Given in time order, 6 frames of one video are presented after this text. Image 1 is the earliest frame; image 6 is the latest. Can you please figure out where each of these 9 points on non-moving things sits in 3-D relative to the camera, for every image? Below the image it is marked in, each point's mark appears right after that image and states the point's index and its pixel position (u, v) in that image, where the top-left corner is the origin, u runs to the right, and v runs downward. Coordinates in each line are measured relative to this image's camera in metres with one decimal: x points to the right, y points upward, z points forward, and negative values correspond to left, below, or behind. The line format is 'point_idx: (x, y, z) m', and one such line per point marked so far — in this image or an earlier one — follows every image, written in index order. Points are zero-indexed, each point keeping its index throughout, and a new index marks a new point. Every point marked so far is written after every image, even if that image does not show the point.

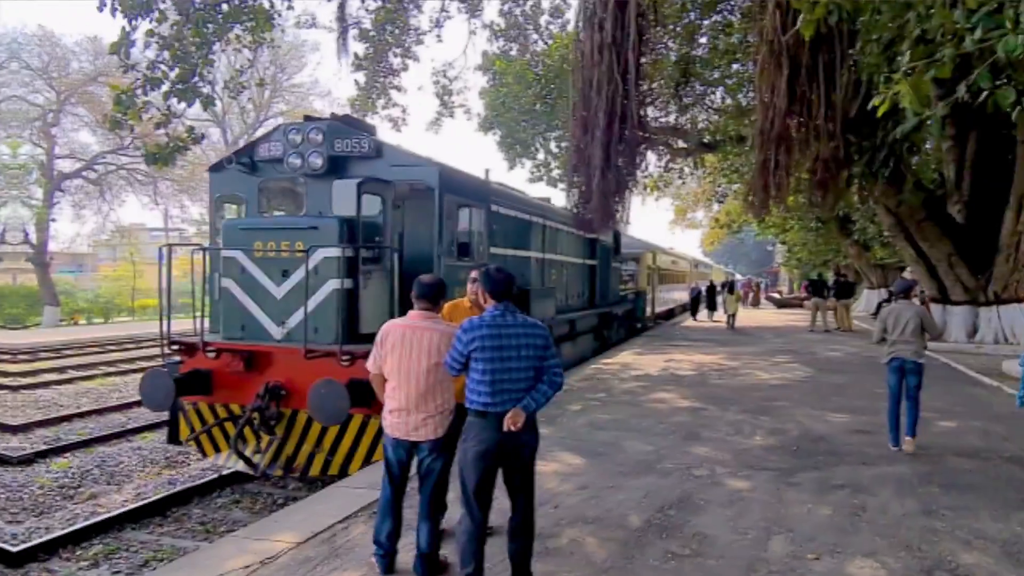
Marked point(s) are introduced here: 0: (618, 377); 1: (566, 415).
0: (+0.9, -0.8, +11.1) m
1: (+0.3, -0.8, +8.2) m
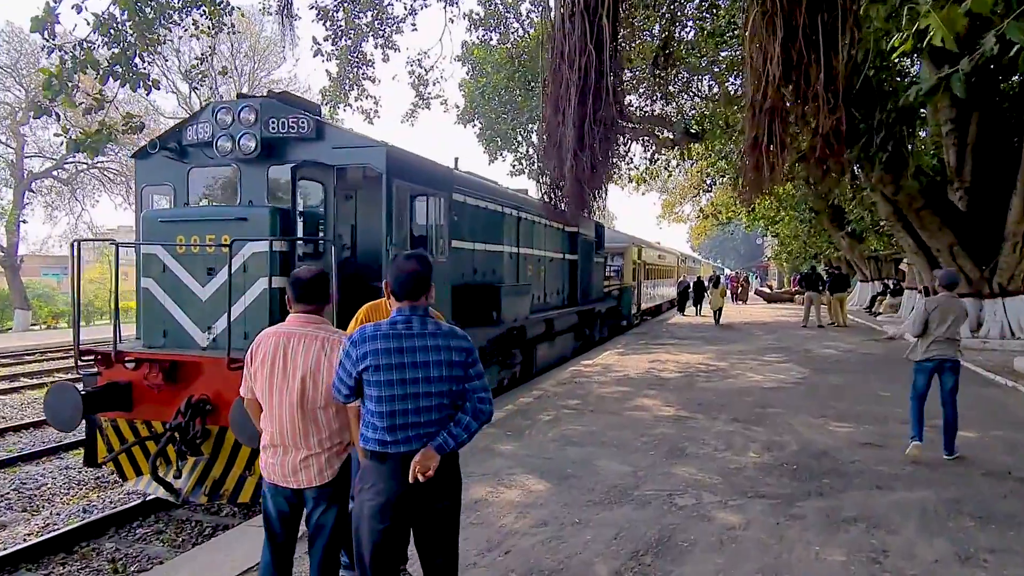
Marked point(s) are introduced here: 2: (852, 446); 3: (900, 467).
0: (+0.7, -0.7, +10.3) m
1: (+0.1, -0.8, +7.3) m
2: (+1.6, -0.7, +6.1) m
3: (+1.6, -0.8, +5.4) m
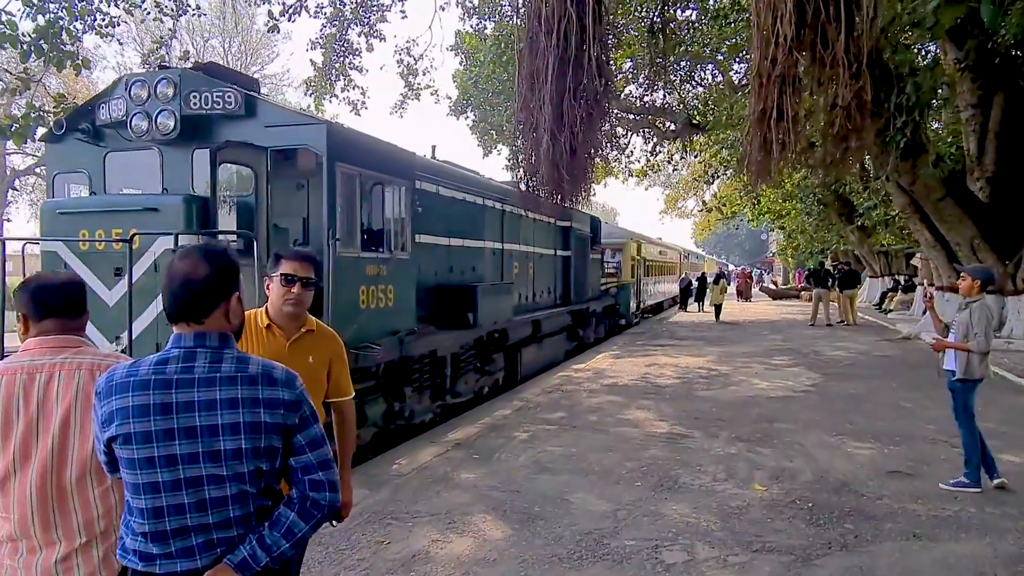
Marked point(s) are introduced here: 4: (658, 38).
0: (+0.5, -0.7, +9.3) m
1: (0.0, -0.8, +6.4) m
2: (+1.4, -0.7, +5.1) m
3: (+1.5, -0.8, +4.5) m
4: (+1.0, +1.8, +9.1) m
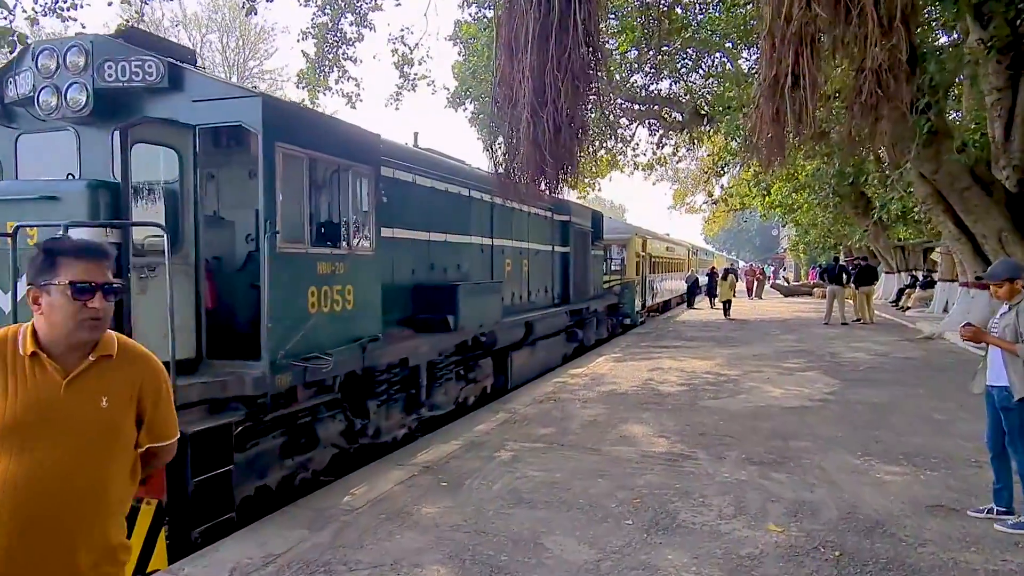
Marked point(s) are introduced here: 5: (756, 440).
0: (+0.5, -0.7, +8.4) m
1: (-0.1, -0.8, +5.5) m
2: (+1.3, -0.7, +4.2) m
3: (+1.4, -0.7, +3.6) m
4: (+0.9, +1.8, +8.2) m
5: (+1.1, -0.7, +6.0) m
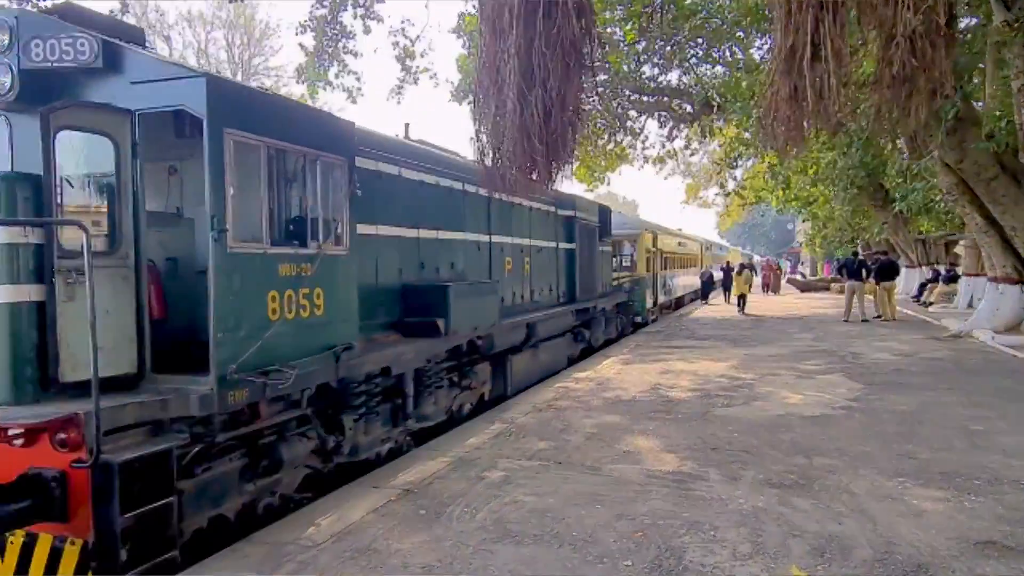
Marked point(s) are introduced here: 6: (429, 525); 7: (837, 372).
0: (+0.4, -0.7, +7.8) m
1: (-0.2, -0.8, +4.9) m
2: (+1.3, -0.7, +3.6) m
3: (+1.3, -0.7, +3.0) m
4: (+0.9, +1.8, +7.6) m
5: (+1.1, -0.7, +5.4) m
6: (-0.3, -0.8, +4.4) m
7: (+2.3, -0.6, +9.2) m
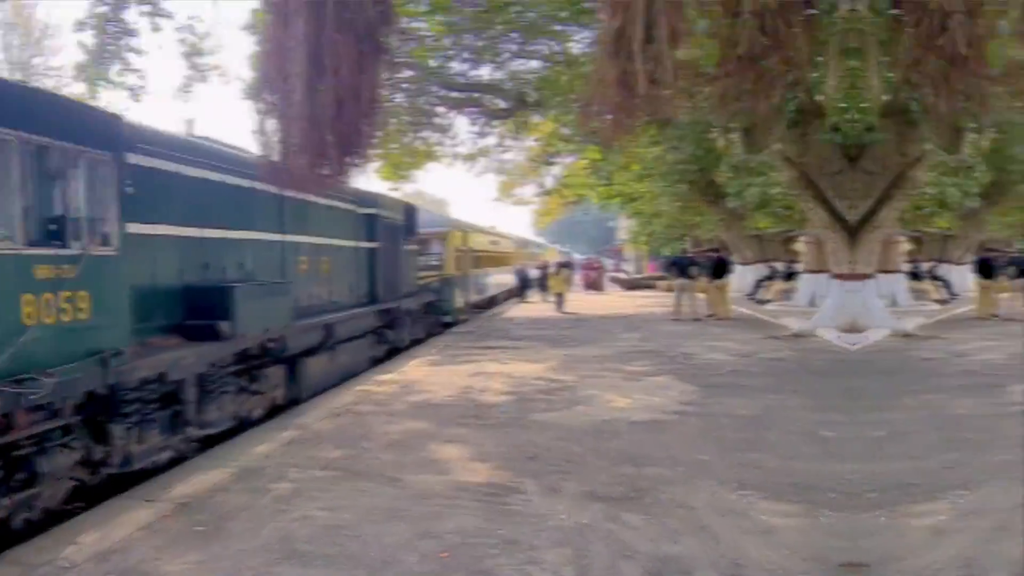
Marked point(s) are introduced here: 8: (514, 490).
0: (-0.6, -0.7, +7.3) m
1: (-0.8, -0.8, +4.3) m
2: (+0.8, -0.7, +3.1) m
3: (+0.9, -0.7, +2.5) m
4: (-0.1, +1.8, +7.1) m
5: (+0.4, -0.7, +4.9) m
6: (-0.9, -0.8, +3.7) m
7: (+1.2, -0.6, +8.8) m
8: (+0.1, -0.7, +4.5) m
